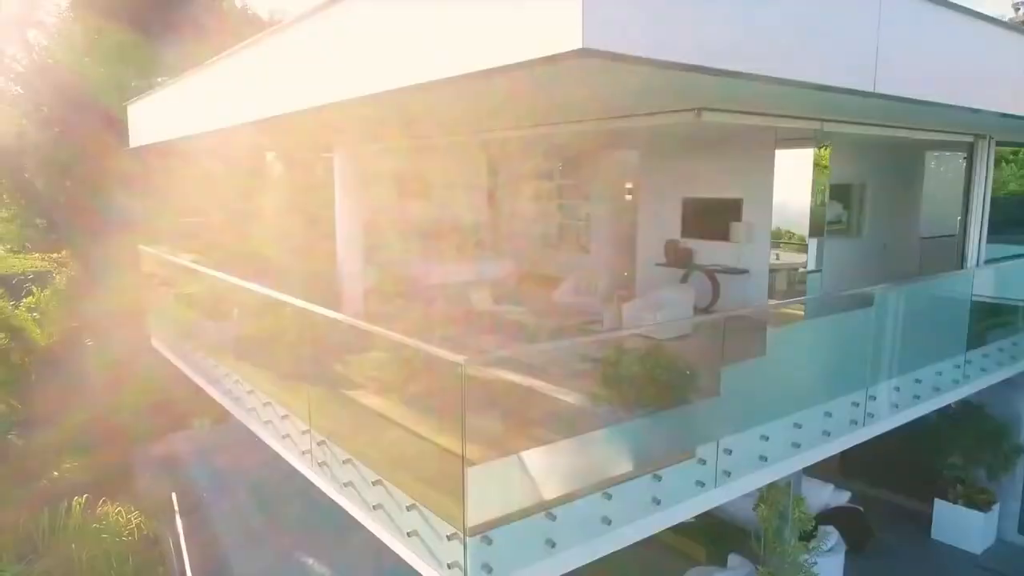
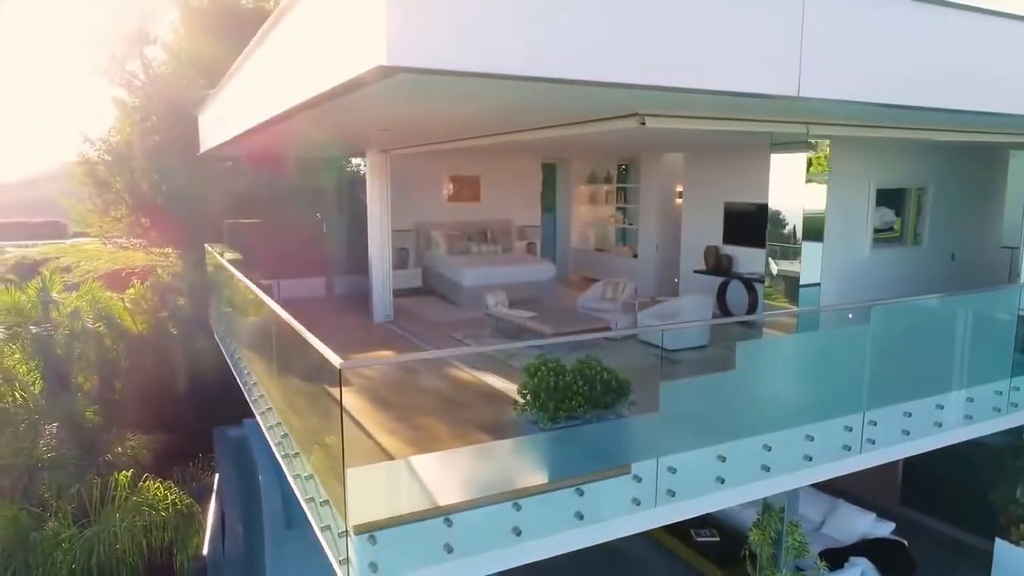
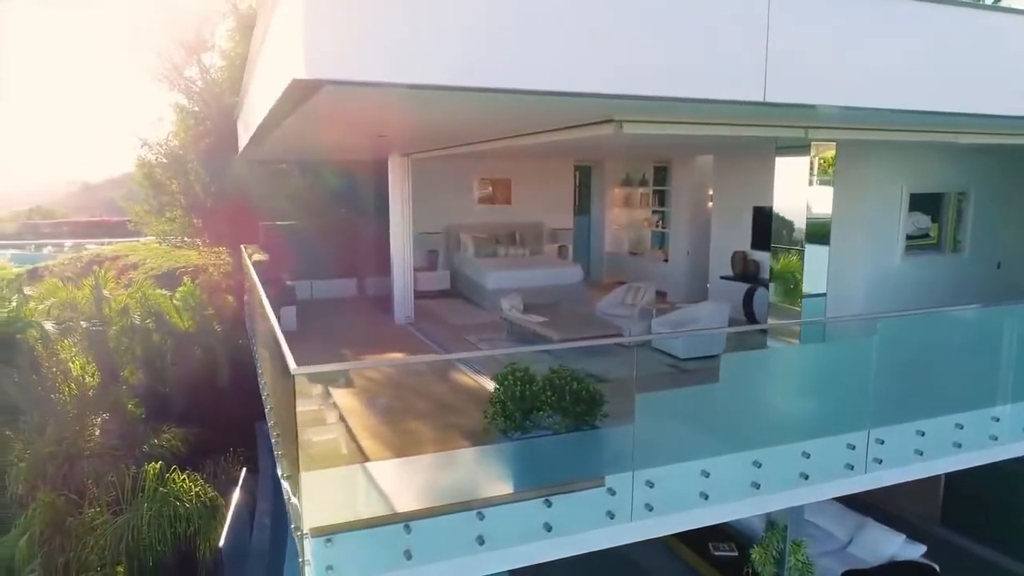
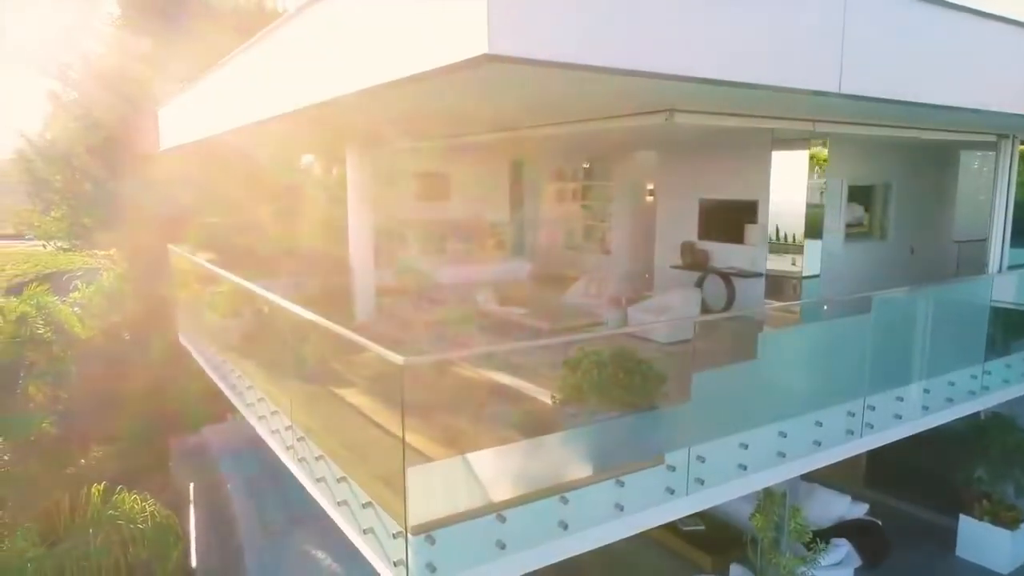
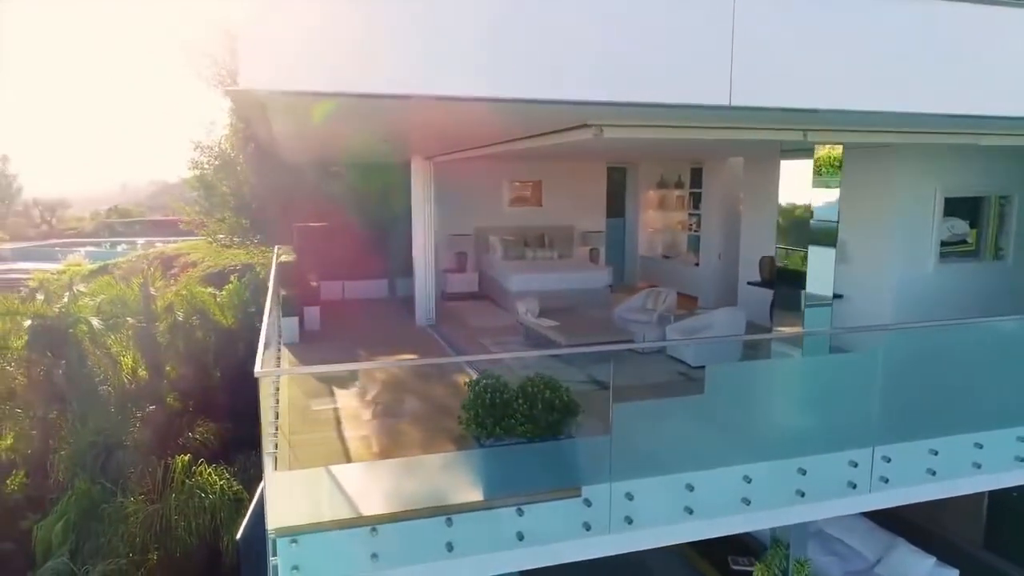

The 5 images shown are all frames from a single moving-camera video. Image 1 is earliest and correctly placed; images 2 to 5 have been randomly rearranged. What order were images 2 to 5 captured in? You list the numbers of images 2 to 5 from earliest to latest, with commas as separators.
4, 2, 3, 5
